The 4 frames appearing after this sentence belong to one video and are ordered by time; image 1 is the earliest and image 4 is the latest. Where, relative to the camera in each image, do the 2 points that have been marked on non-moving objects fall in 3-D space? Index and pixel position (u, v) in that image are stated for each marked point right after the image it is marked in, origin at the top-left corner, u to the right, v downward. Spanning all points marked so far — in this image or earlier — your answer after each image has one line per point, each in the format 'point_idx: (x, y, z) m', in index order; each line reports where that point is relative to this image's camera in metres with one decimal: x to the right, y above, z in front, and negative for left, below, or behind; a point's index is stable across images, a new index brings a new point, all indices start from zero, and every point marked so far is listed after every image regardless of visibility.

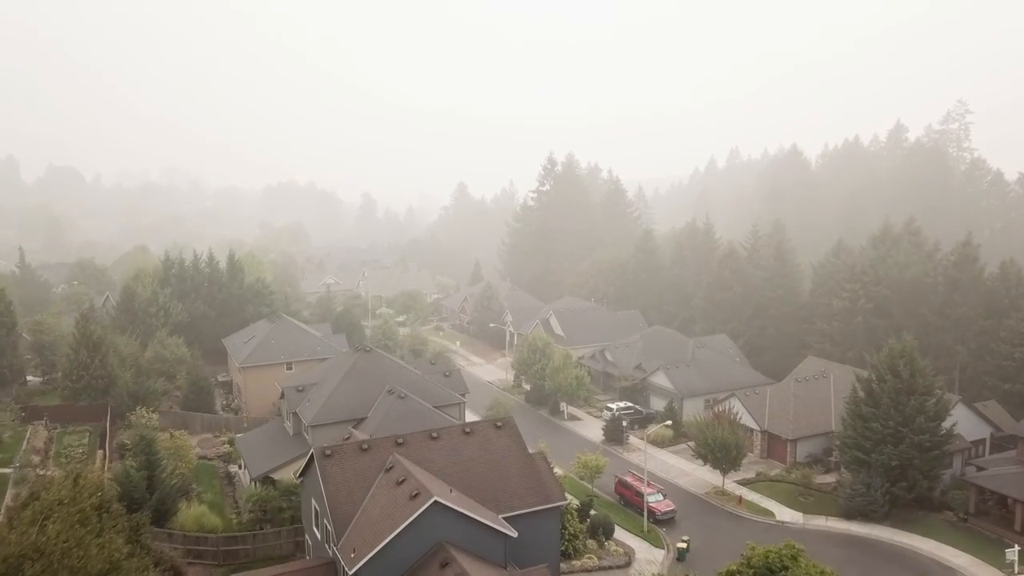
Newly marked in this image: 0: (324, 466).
0: (-4.4, -4.1, +18.8) m
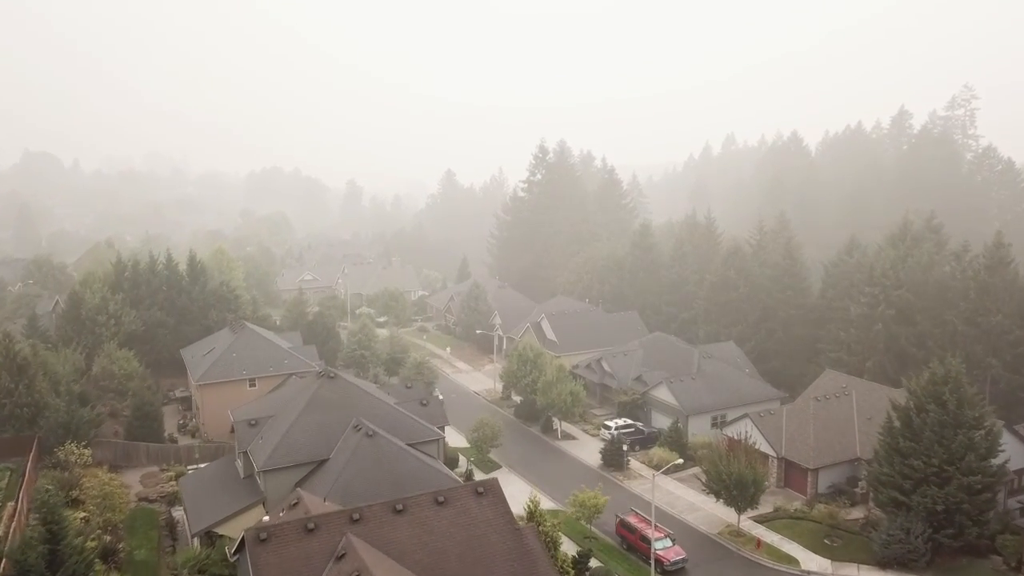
0: (-4.6, -4.9, +14.8) m
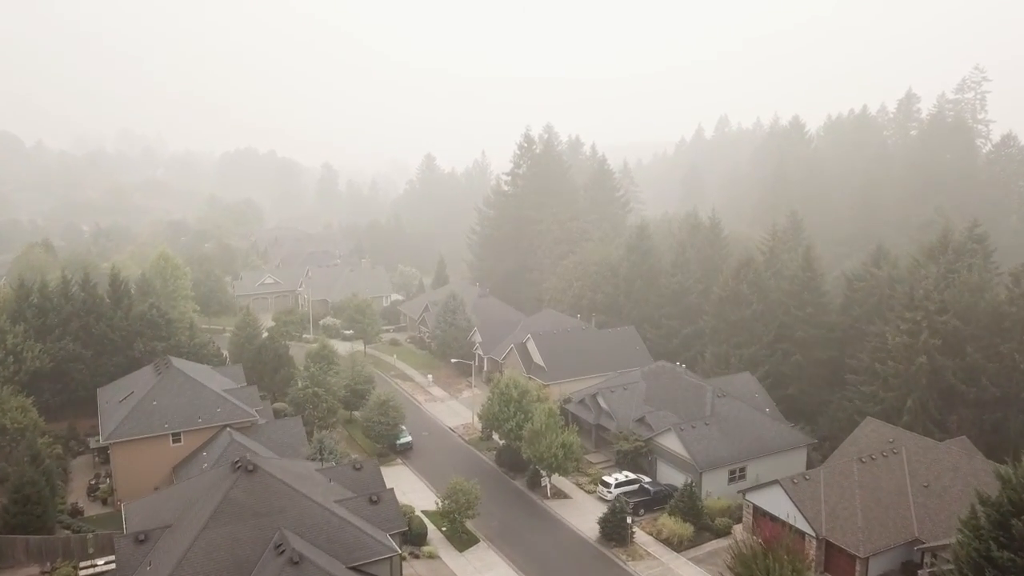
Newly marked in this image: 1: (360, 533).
0: (-5.0, -6.7, +8.6) m
1: (-3.6, -5.8, +19.4) m
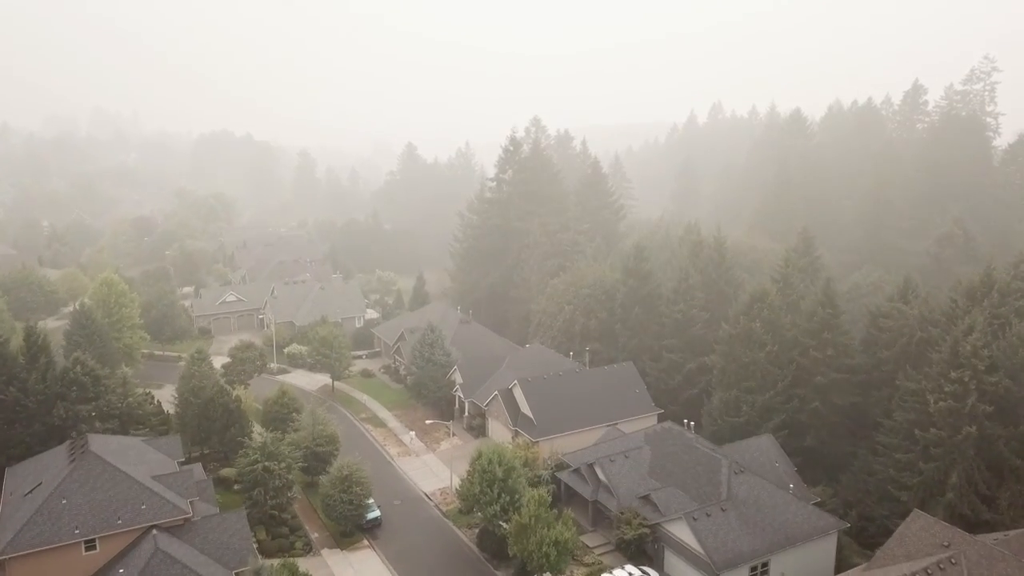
0: (-5.1, -9.7, +3.6) m
1: (-4.0, -8.4, +14.5) m
